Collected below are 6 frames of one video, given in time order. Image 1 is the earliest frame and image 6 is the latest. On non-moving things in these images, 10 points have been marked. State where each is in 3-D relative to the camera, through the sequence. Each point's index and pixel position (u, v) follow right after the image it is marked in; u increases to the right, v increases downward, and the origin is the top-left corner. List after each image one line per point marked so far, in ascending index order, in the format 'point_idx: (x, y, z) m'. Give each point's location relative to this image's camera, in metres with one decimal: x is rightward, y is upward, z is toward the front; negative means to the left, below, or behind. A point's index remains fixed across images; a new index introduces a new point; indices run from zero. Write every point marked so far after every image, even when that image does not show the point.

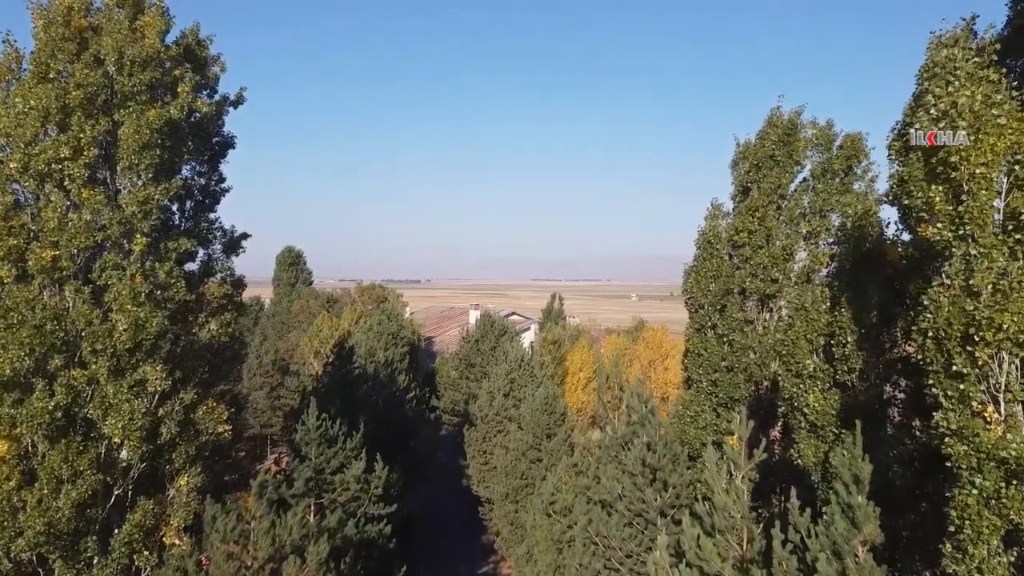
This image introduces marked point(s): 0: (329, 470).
0: (-4.8, -4.8, +16.5) m
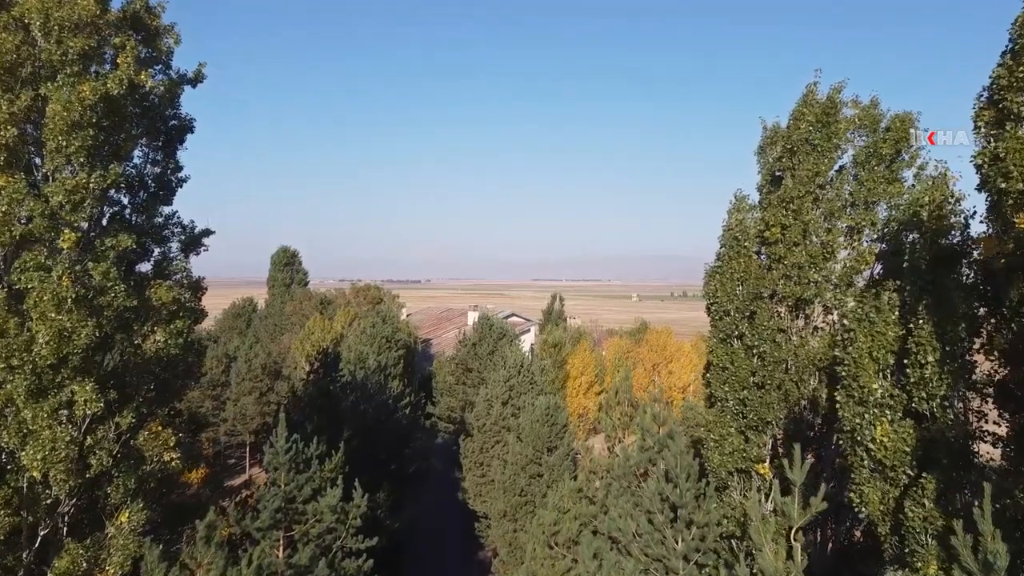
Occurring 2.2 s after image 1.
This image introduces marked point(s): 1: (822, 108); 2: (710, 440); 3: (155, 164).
0: (-4.9, -4.9, +14.6) m
1: (+6.2, +3.6, +12.7) m
2: (+4.0, -3.1, +12.7) m
3: (-8.0, +2.8, +14.3) m
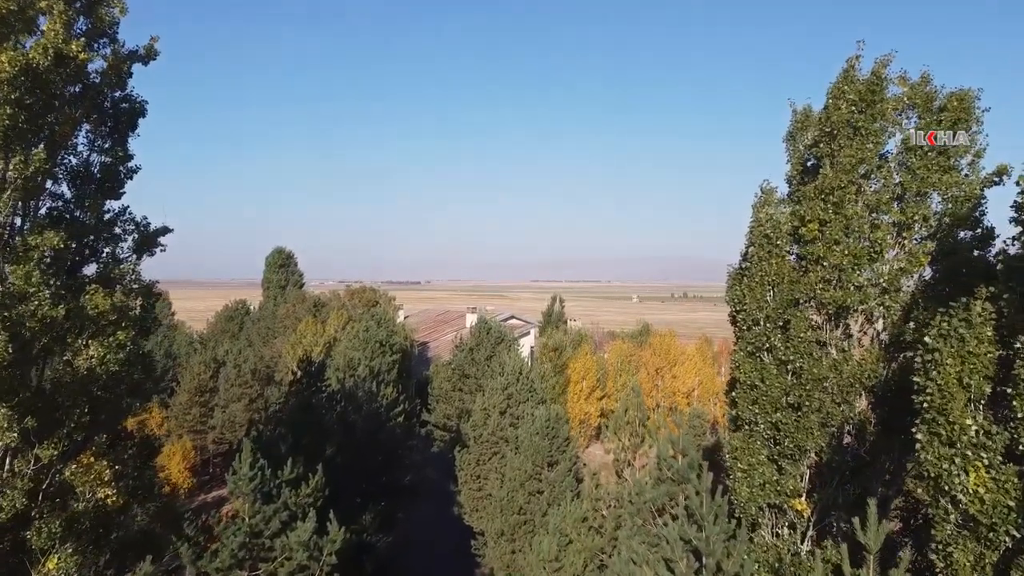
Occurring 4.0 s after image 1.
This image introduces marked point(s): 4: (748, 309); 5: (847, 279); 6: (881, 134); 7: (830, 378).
0: (-4.9, -5.0, +12.9) m
1: (+6.1, +3.5, +11.0) m
2: (+3.9, -3.2, +11.0) m
3: (-8.1, +2.7, +12.6) m
4: (+4.2, -0.4, +11.2) m
5: (+5.6, +0.2, +10.5) m
6: (+6.4, +2.6, +10.9) m
7: (+5.2, -1.5, +10.3) m
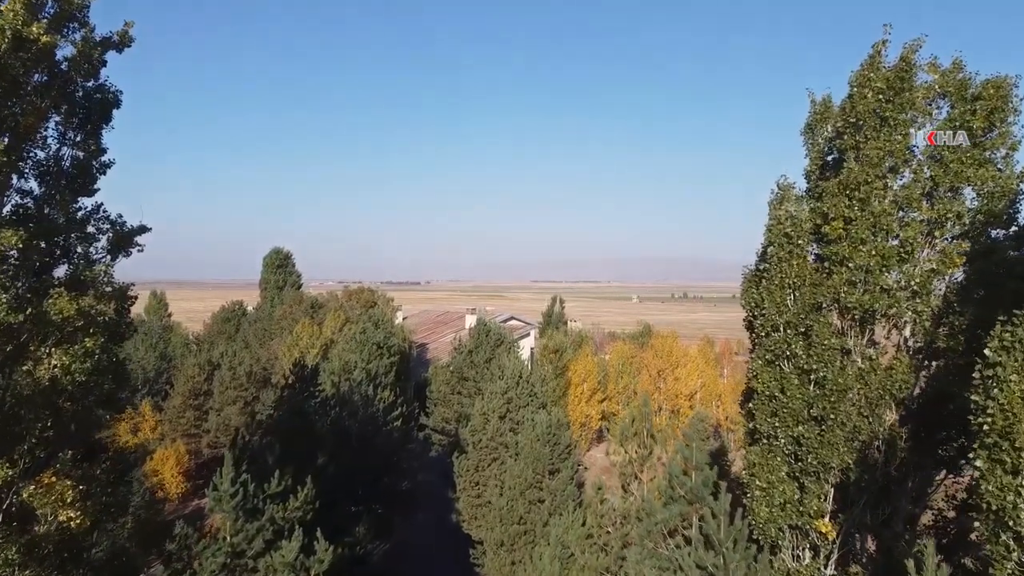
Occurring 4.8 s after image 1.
0: (-4.9, -5.0, +12.0) m
1: (+6.1, +3.5, +10.2) m
2: (+3.9, -3.2, +10.2) m
3: (-8.1, +2.6, +11.7) m
4: (+4.2, -0.4, +10.4) m
5: (+5.6, +0.1, +9.7) m
6: (+6.4, +2.6, +10.1) m
7: (+5.2, -1.5, +9.5) m
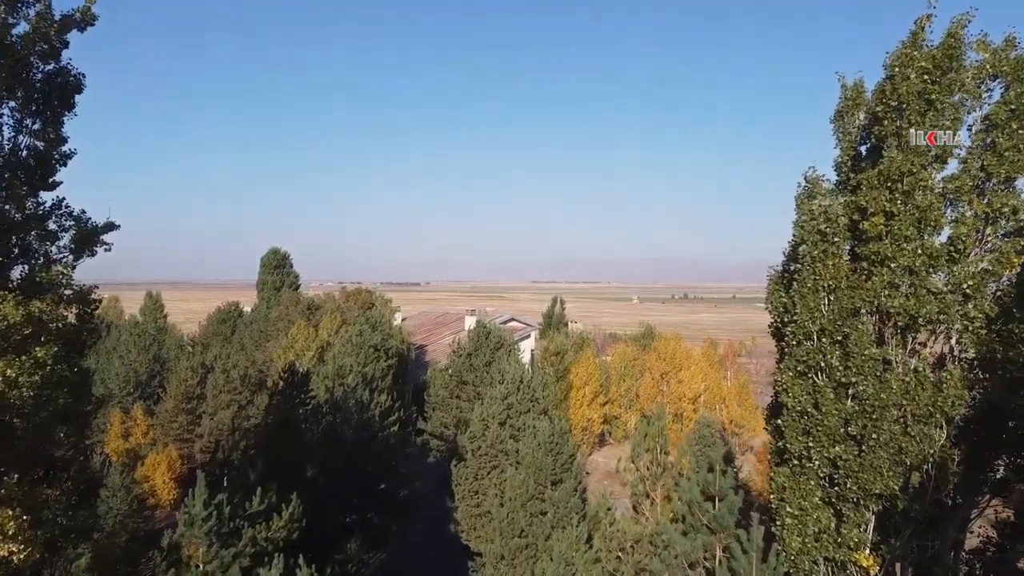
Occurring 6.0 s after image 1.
0: (-4.9, -5.1, +11.0) m
1: (+6.2, +3.4, +9.1) m
2: (+4.0, -3.3, +9.1) m
3: (-8.0, +2.5, +10.7) m
4: (+4.2, -0.5, +9.3) m
5: (+5.6, +0.1, +8.6) m
6: (+6.4, +2.5, +9.0) m
7: (+5.2, -1.6, +8.5) m
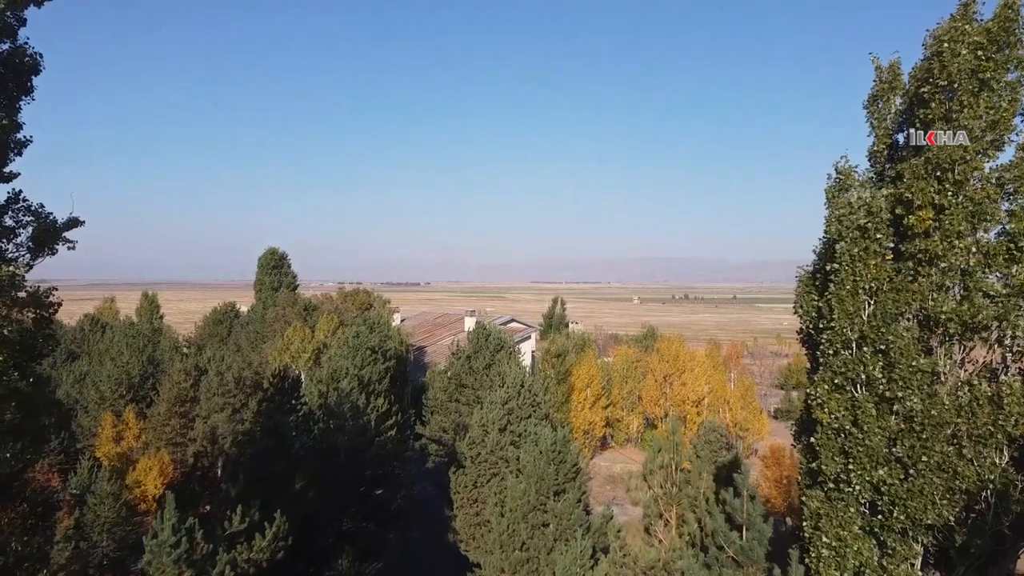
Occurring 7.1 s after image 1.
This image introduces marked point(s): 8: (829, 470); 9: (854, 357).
0: (-4.9, -5.1, +10.0) m
1: (+6.2, +3.4, +8.1) m
2: (+4.0, -3.3, +8.1) m
3: (-8.0, +2.5, +9.7) m
4: (+4.2, -0.5, +8.3) m
5: (+5.6, 0.0, +7.6) m
6: (+6.4, +2.5, +8.0) m
7: (+5.2, -1.6, +7.5) m
8: (+4.1, -2.4, +8.2) m
9: (+4.3, -0.9, +8.1) m
